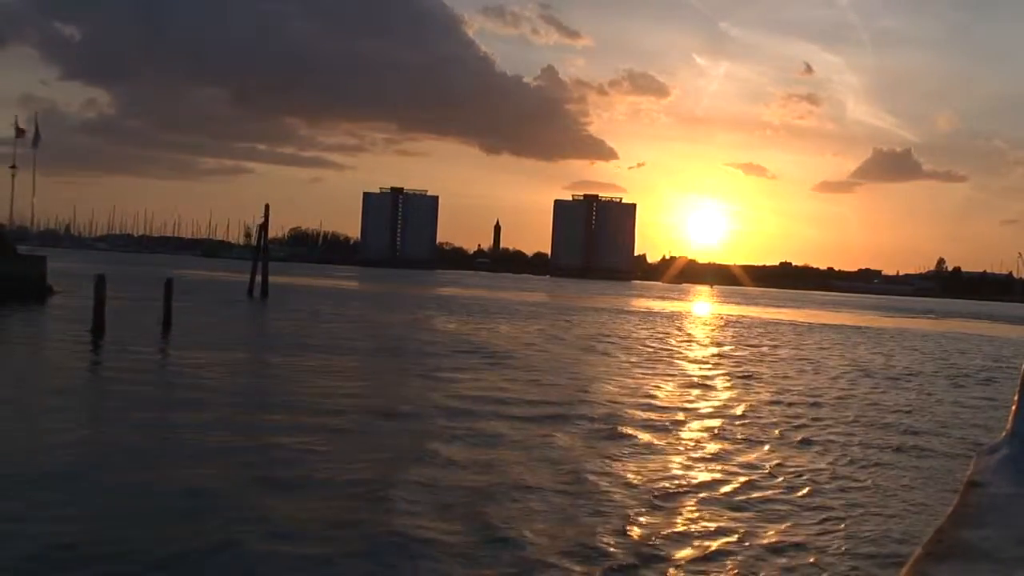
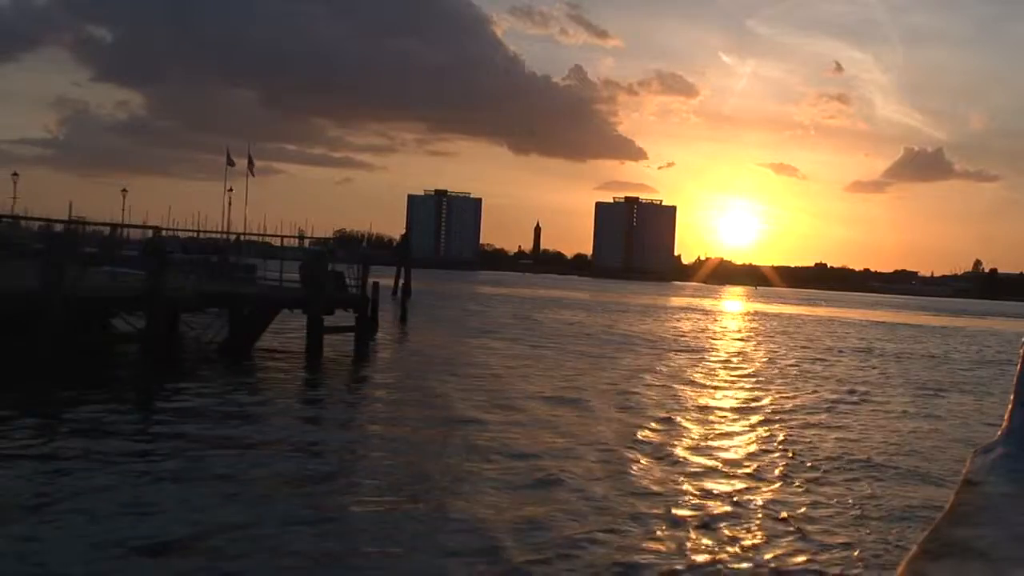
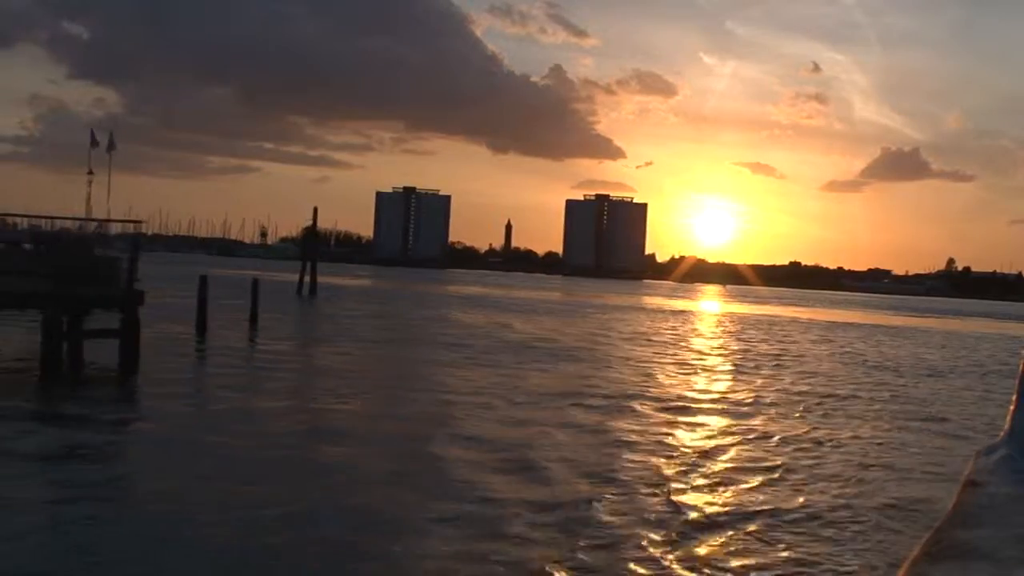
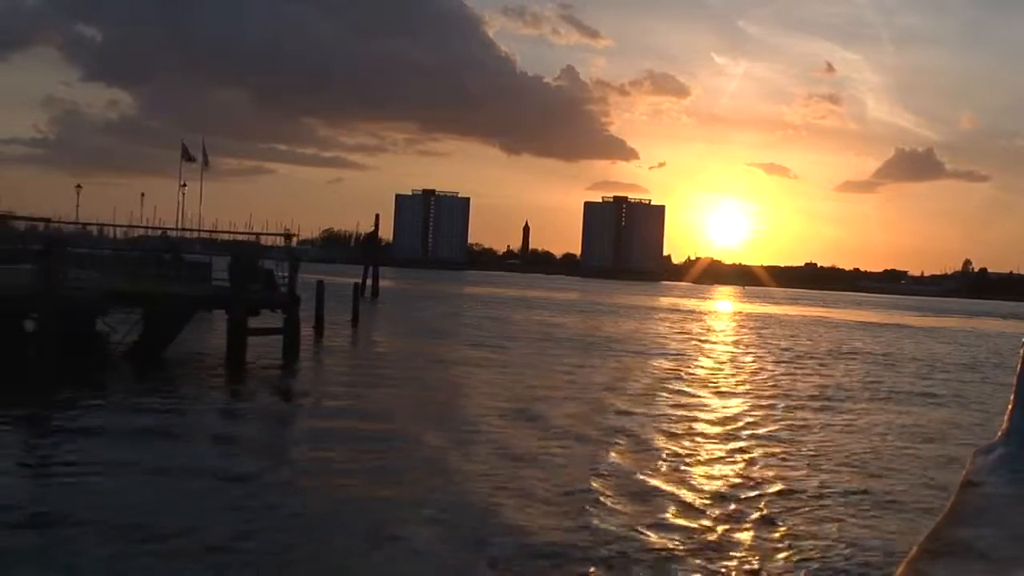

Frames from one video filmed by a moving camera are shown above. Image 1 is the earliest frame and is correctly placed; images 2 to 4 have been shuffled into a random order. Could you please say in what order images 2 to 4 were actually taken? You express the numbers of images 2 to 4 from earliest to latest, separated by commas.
3, 4, 2
